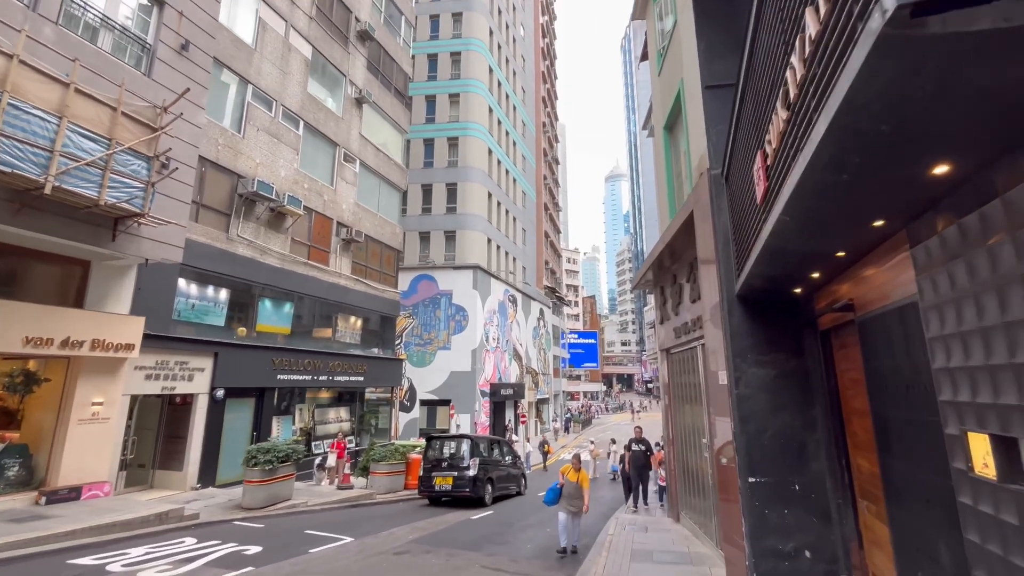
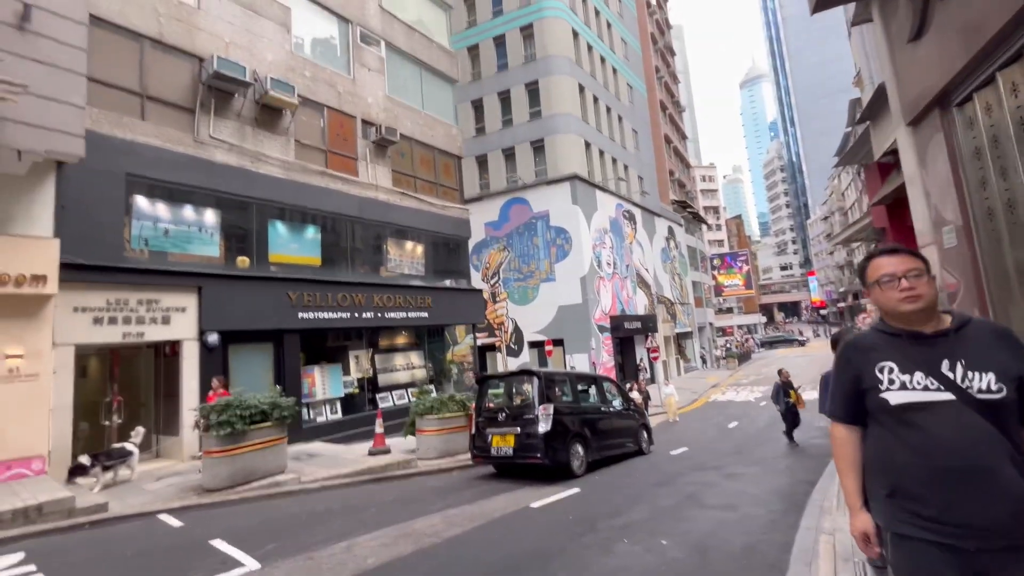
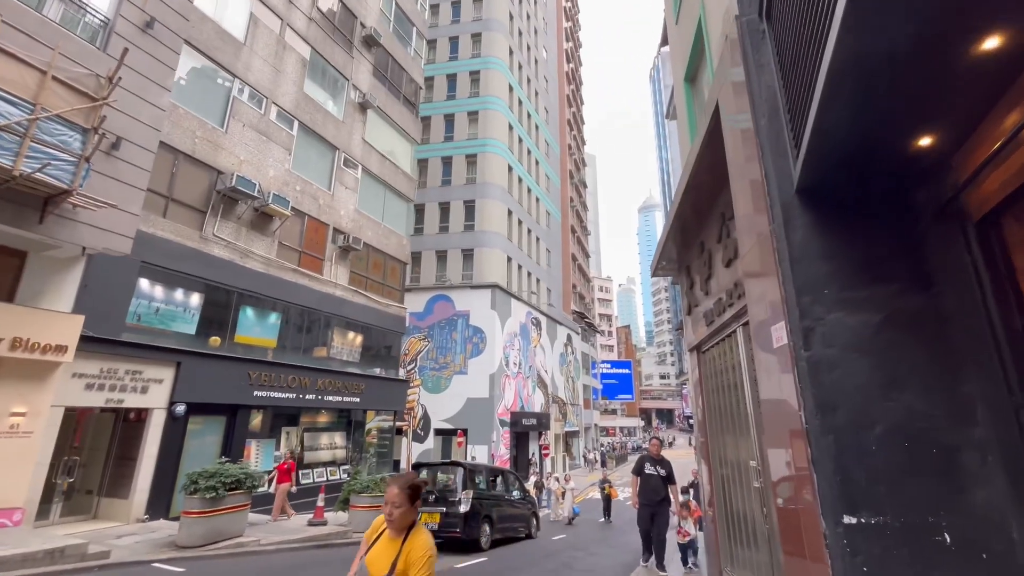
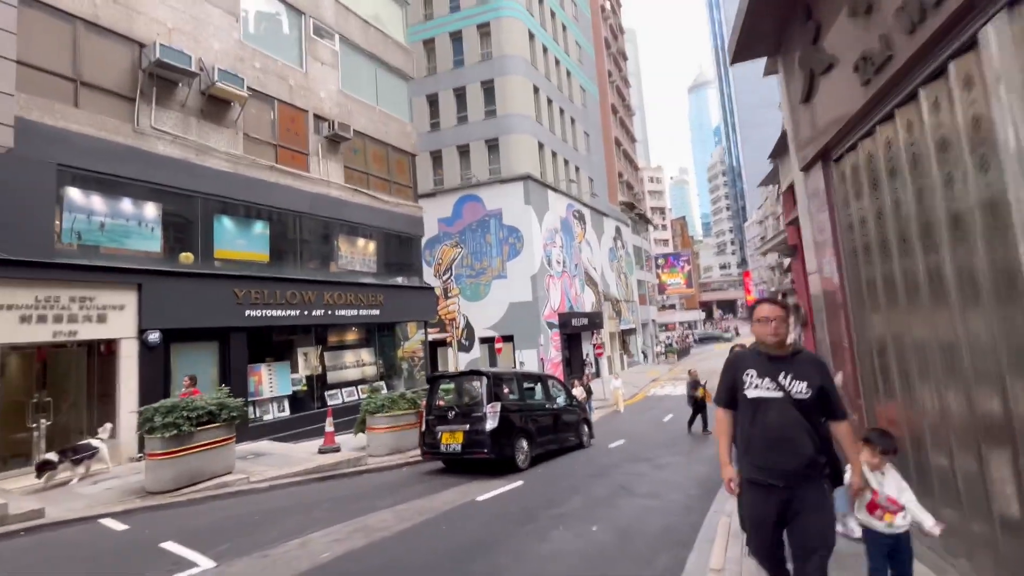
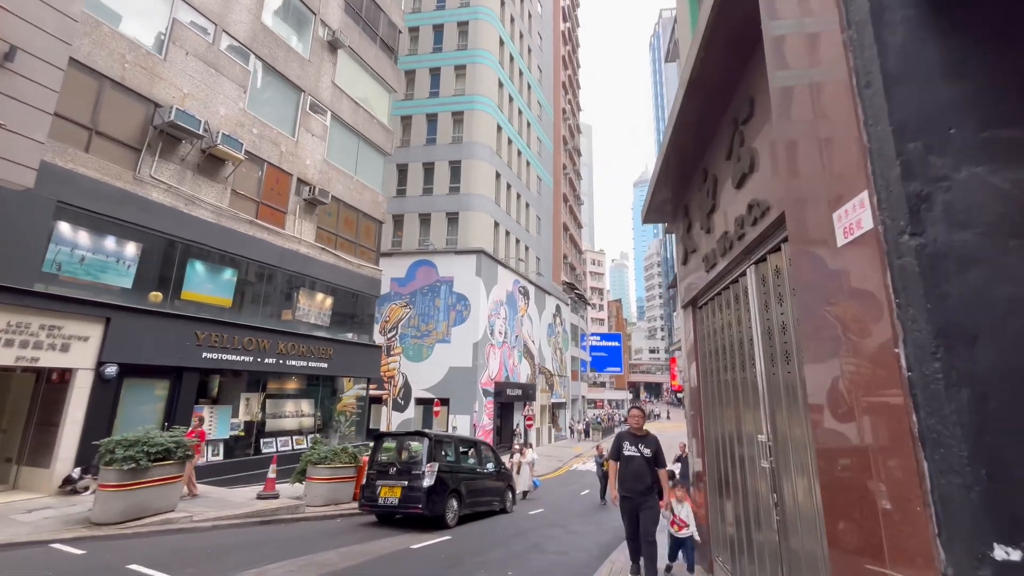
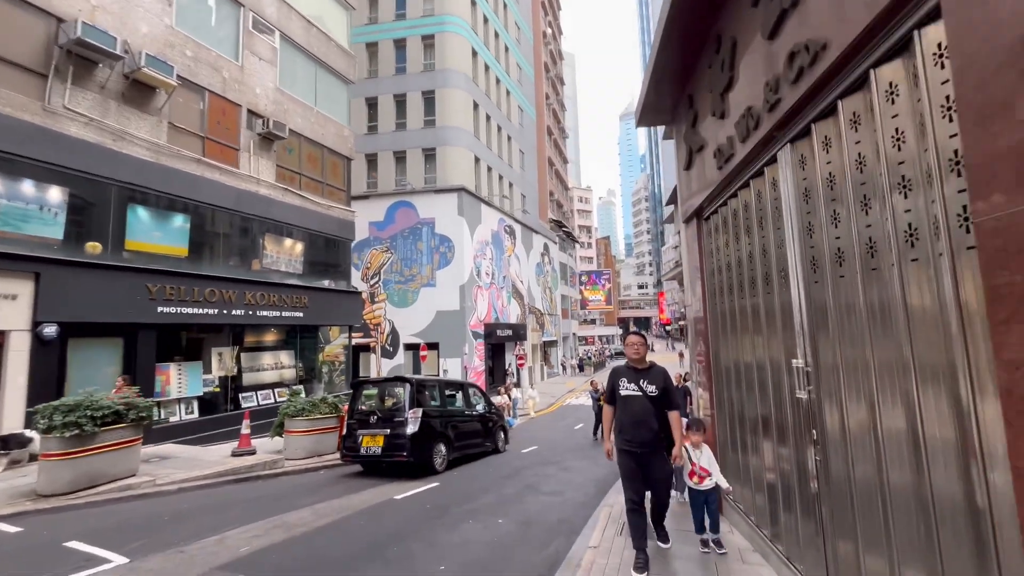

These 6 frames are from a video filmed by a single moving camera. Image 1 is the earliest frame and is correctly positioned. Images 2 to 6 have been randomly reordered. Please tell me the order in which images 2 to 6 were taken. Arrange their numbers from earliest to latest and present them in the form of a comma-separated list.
3, 5, 6, 4, 2
